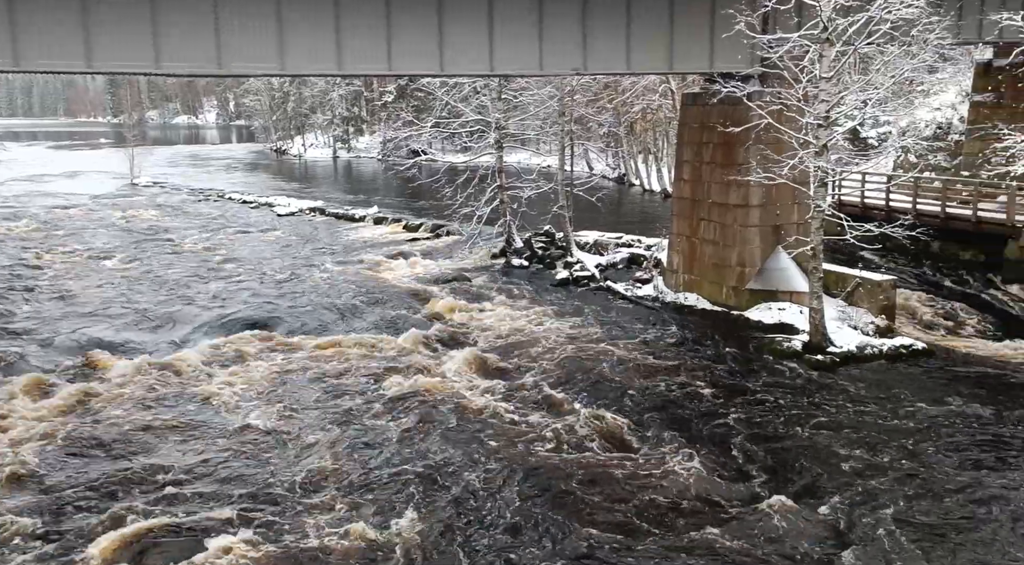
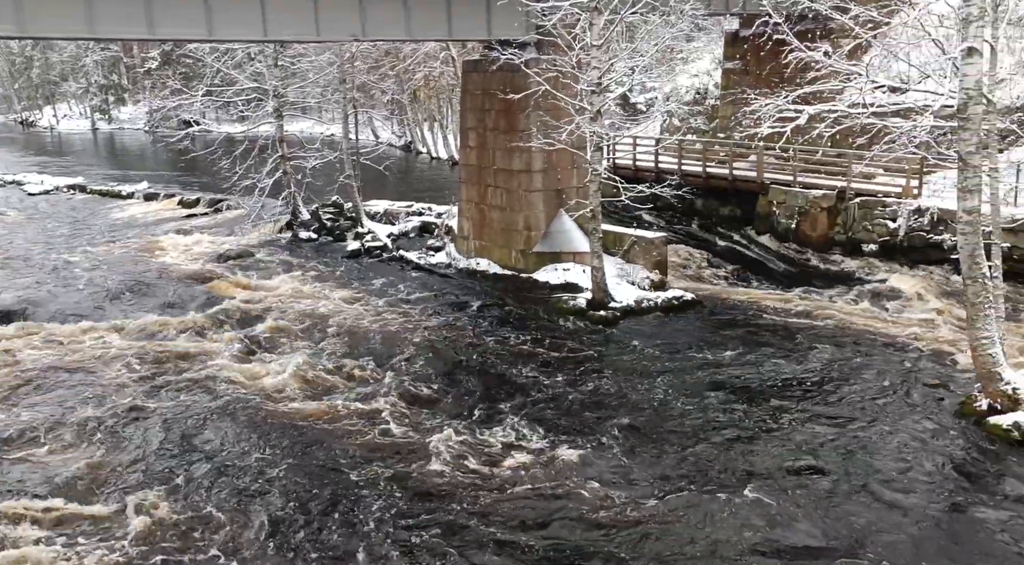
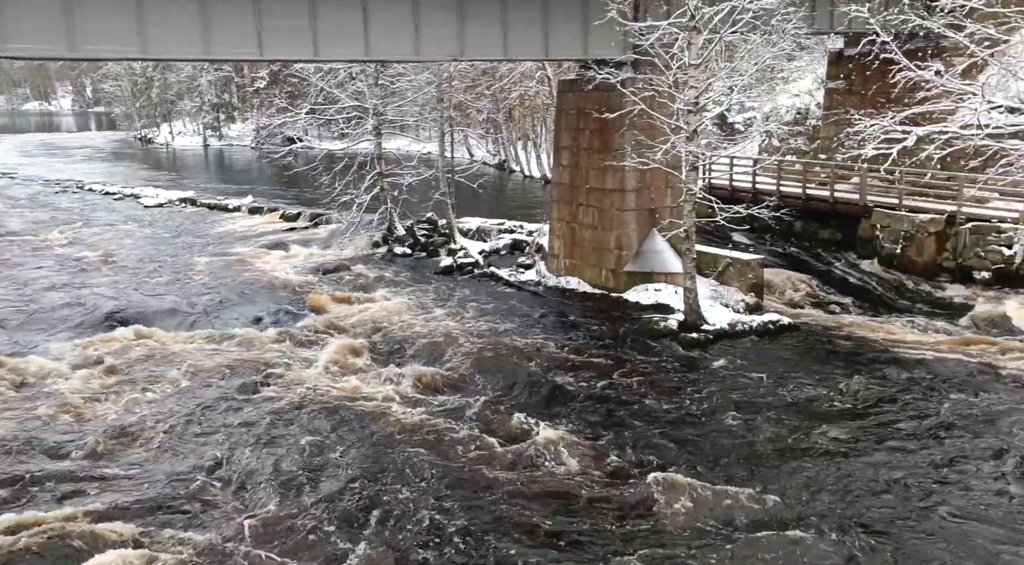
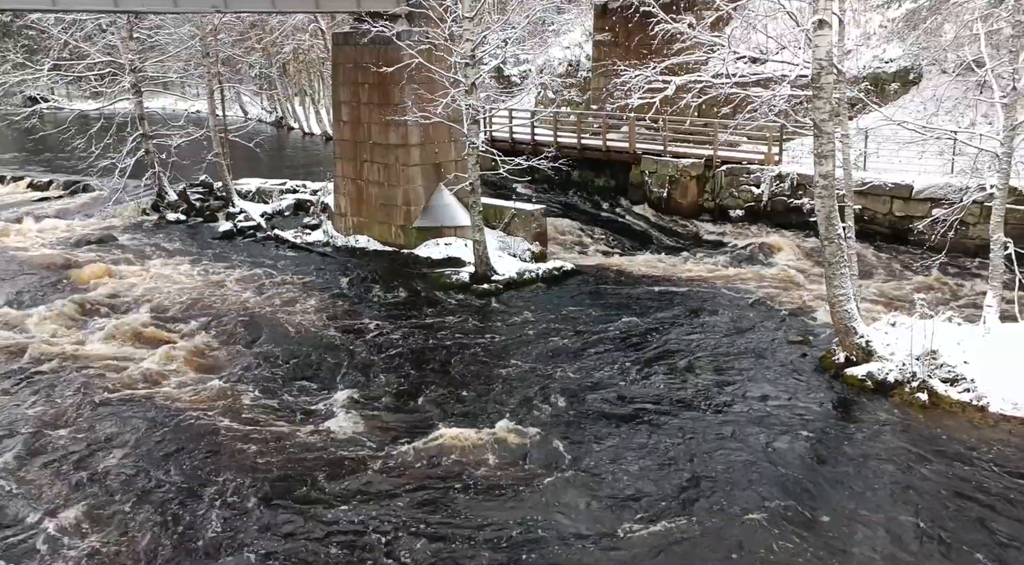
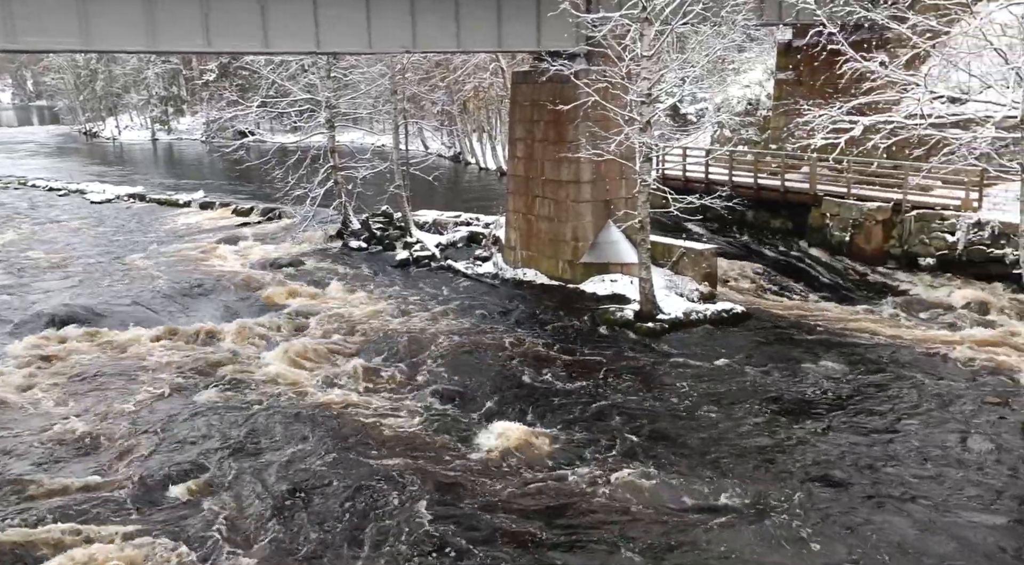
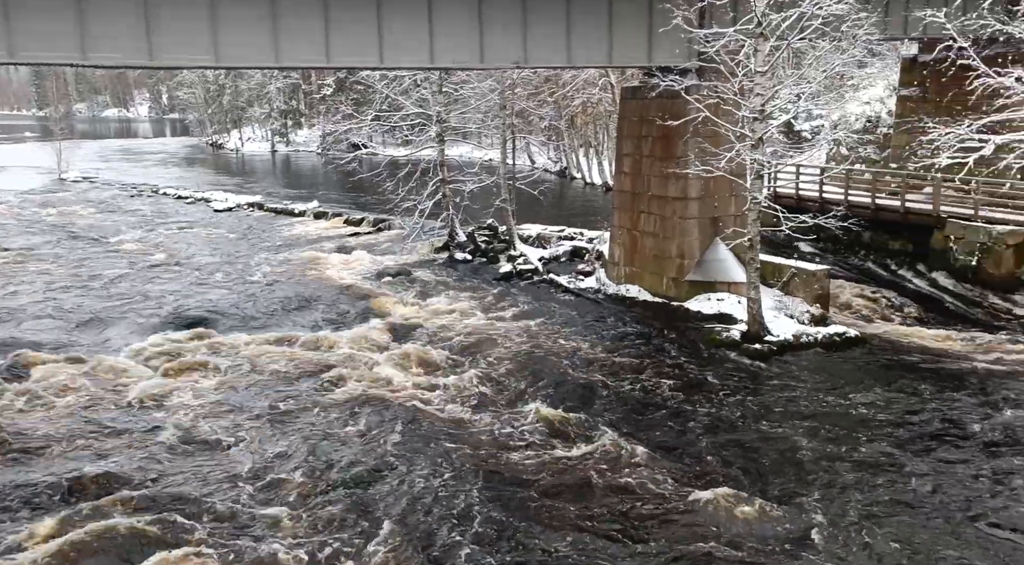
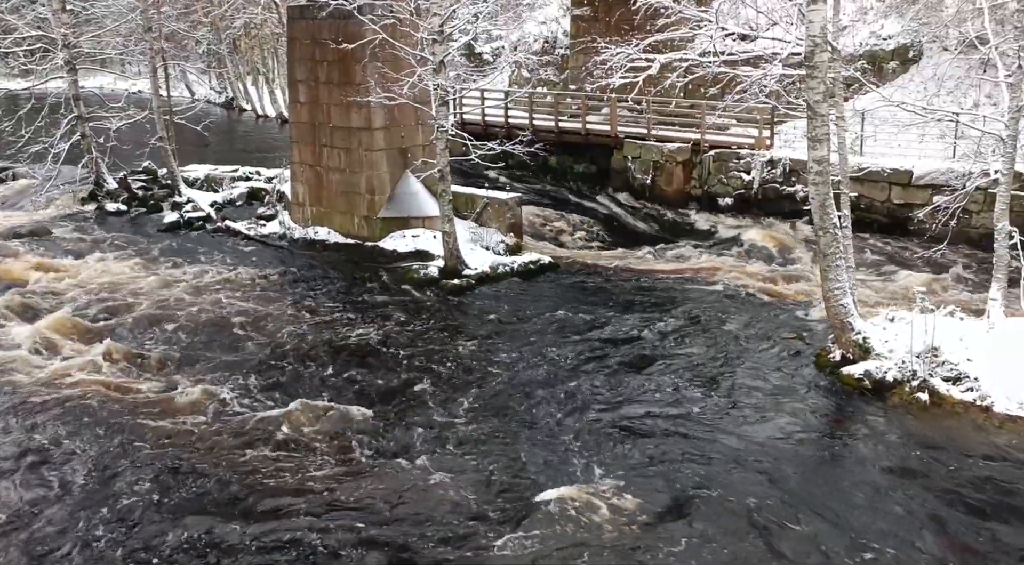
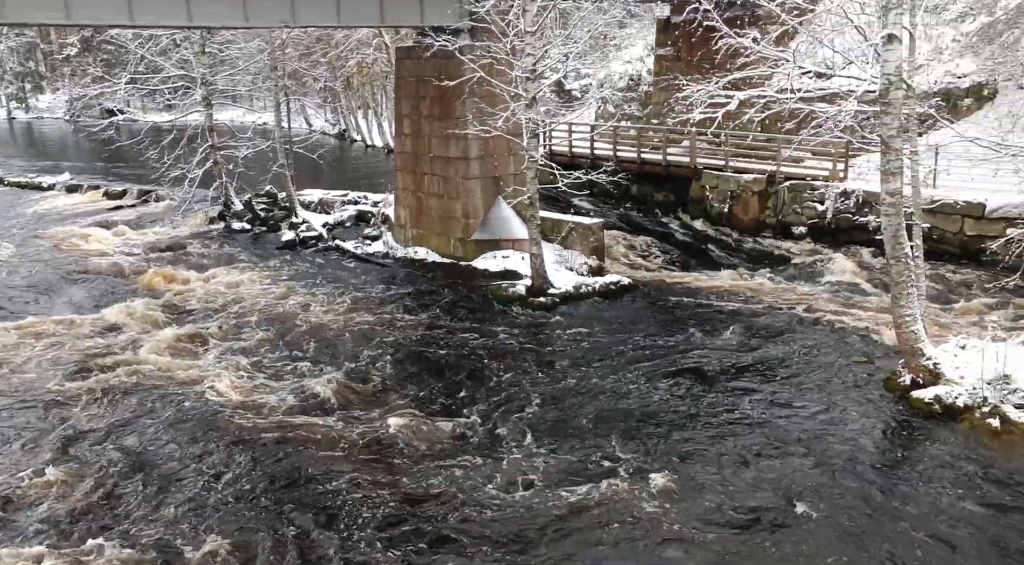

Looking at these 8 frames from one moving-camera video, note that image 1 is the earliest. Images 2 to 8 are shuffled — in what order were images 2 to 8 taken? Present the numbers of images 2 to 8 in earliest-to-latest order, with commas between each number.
6, 3, 5, 2, 8, 4, 7
